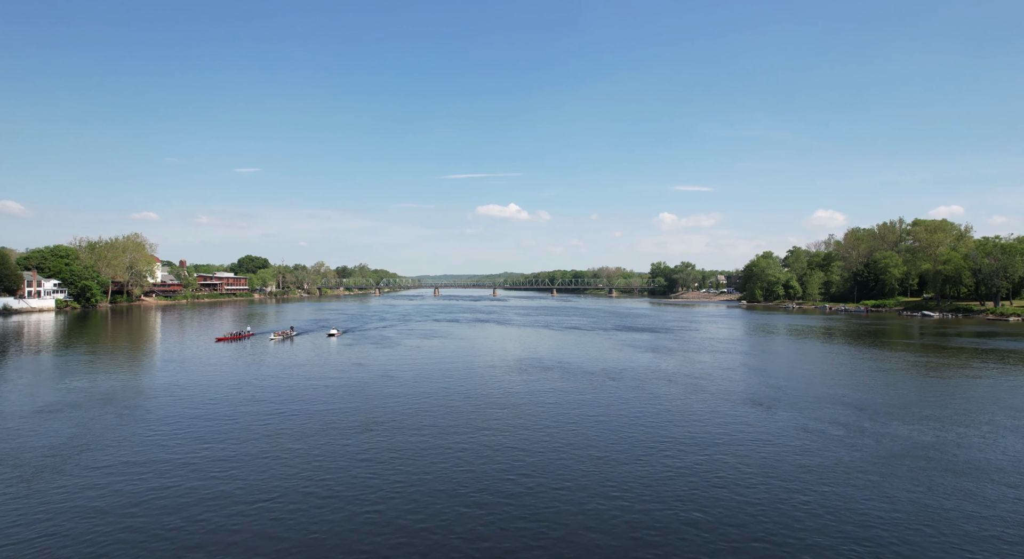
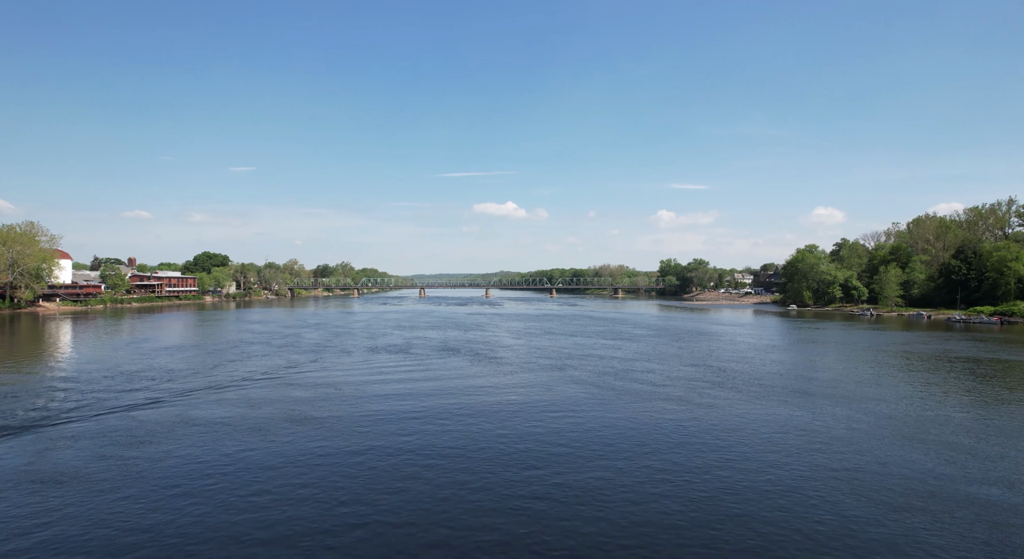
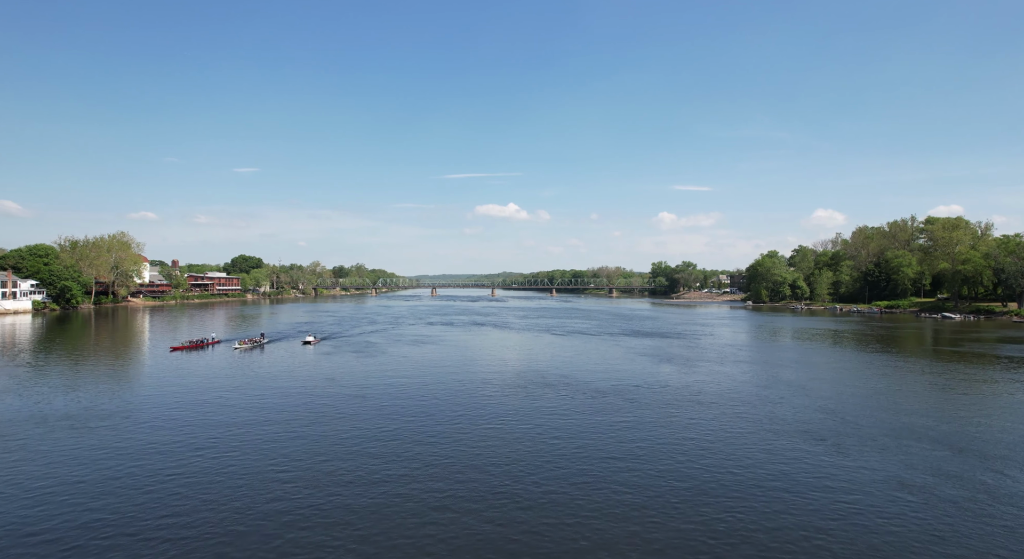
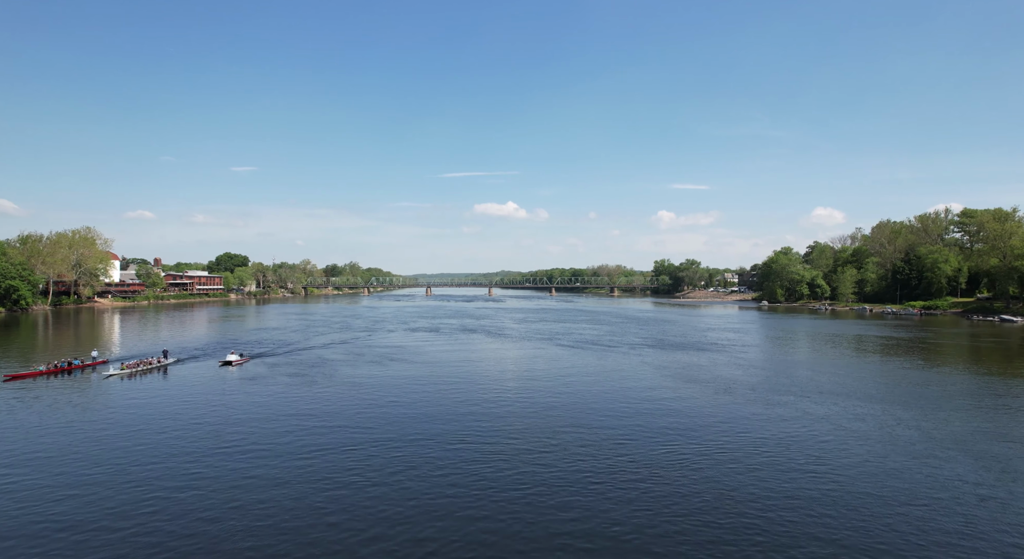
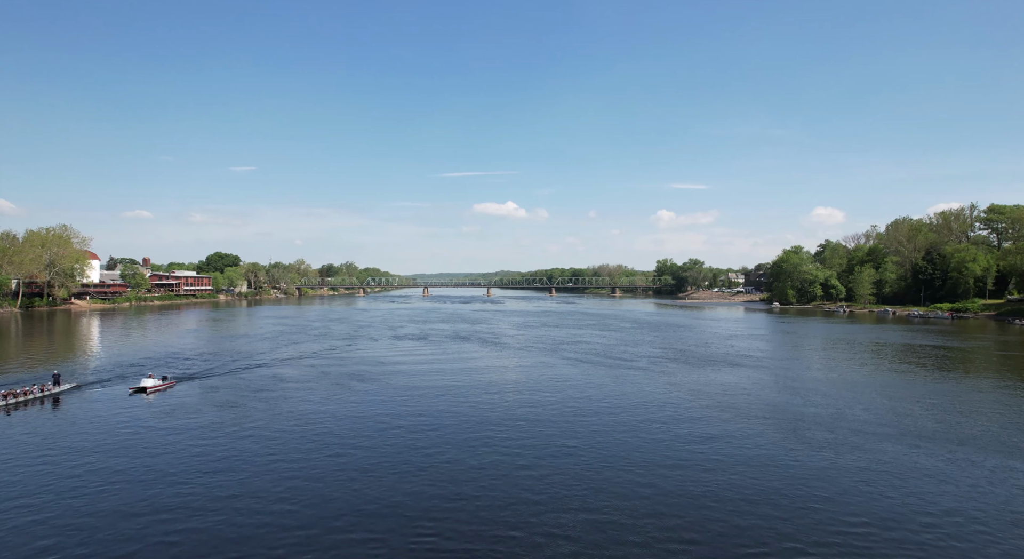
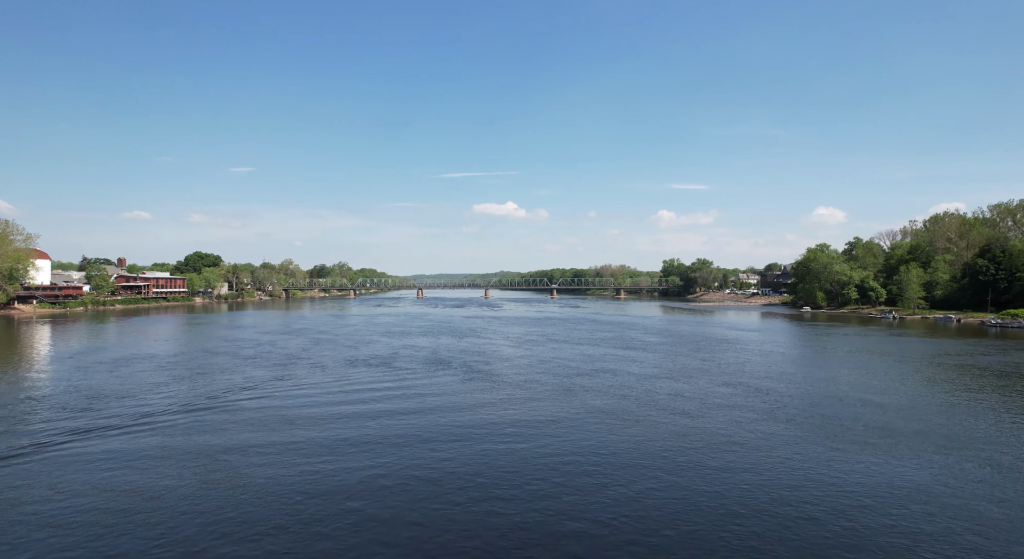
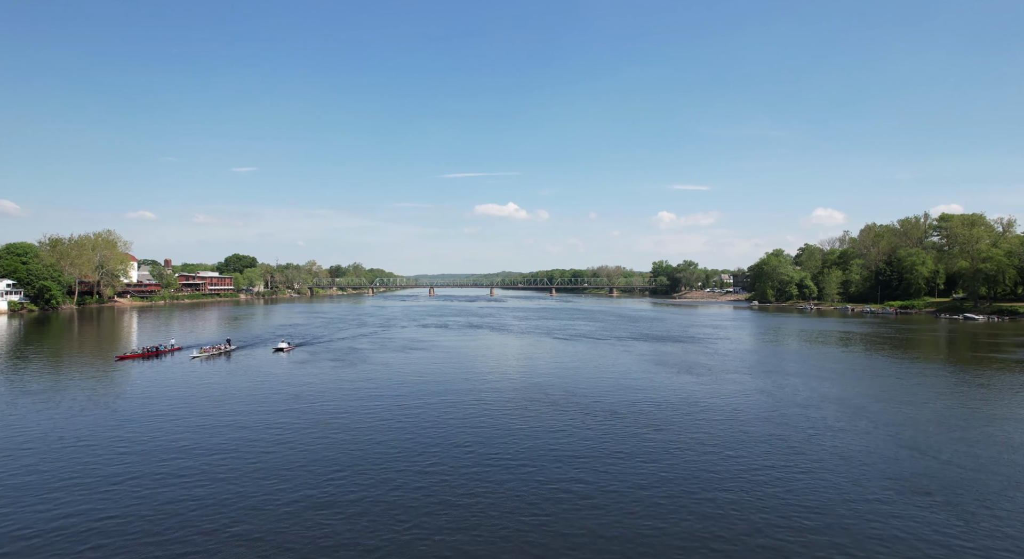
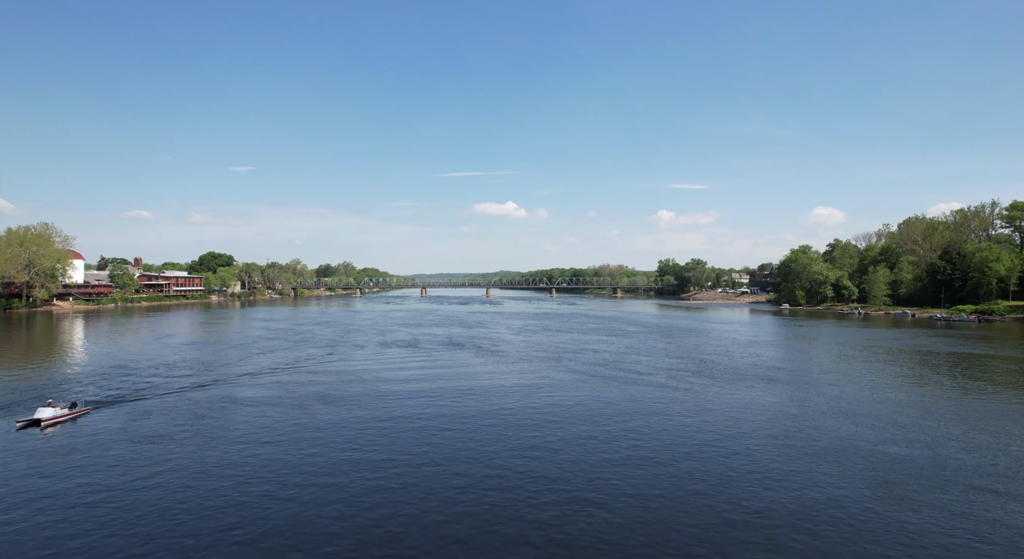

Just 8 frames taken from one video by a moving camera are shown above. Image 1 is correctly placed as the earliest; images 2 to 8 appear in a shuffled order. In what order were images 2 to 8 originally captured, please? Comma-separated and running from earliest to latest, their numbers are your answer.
3, 7, 4, 5, 8, 2, 6
